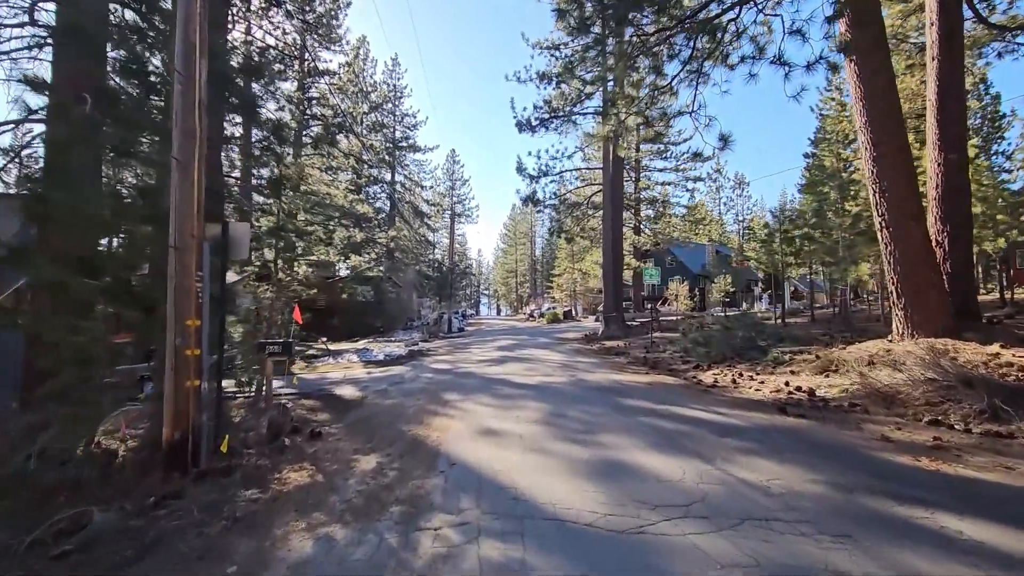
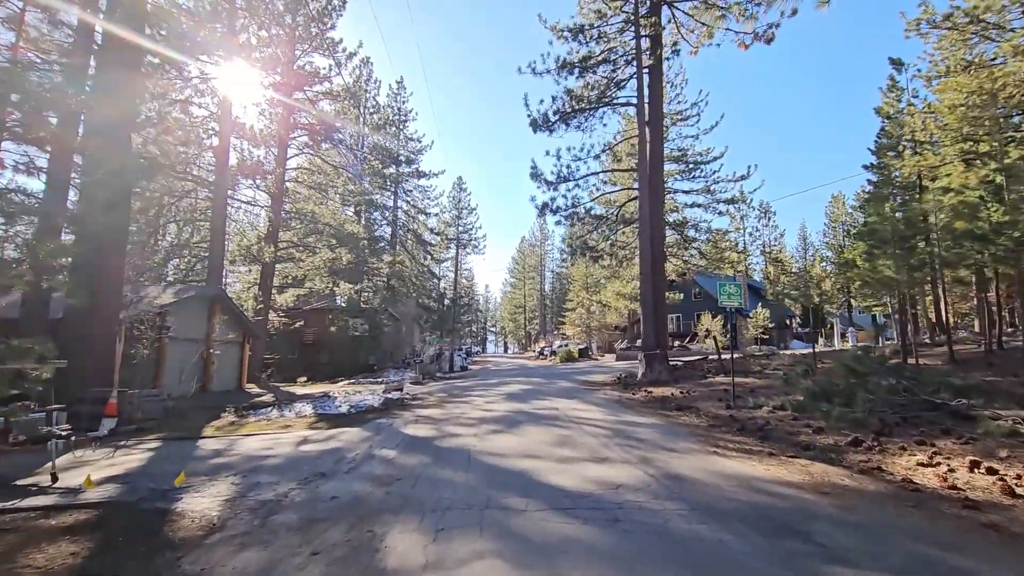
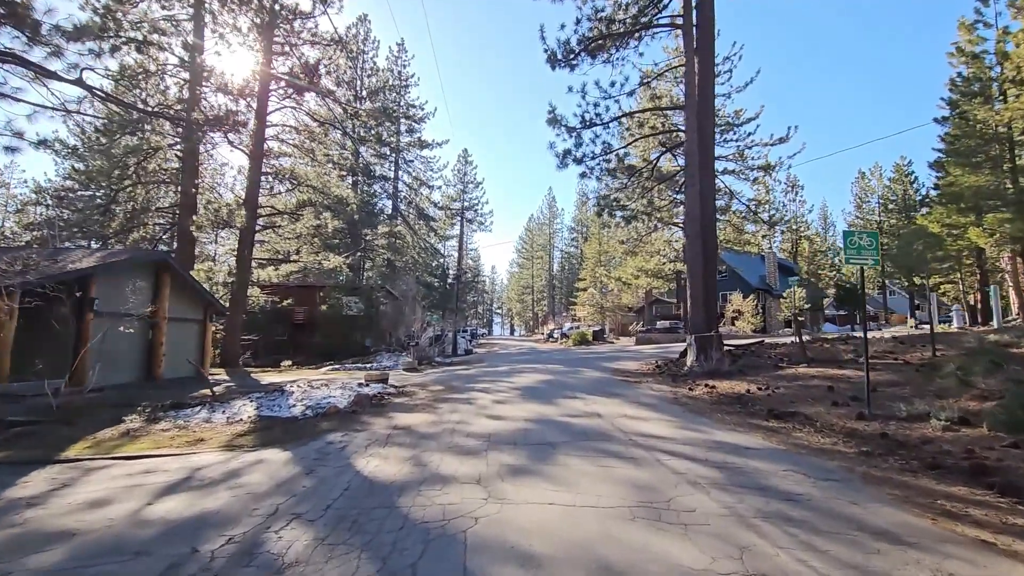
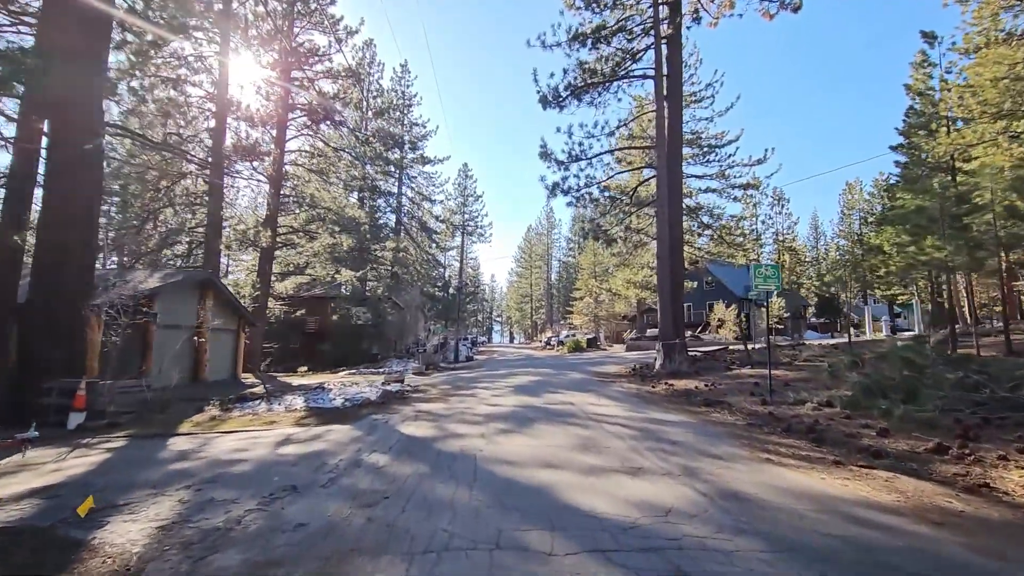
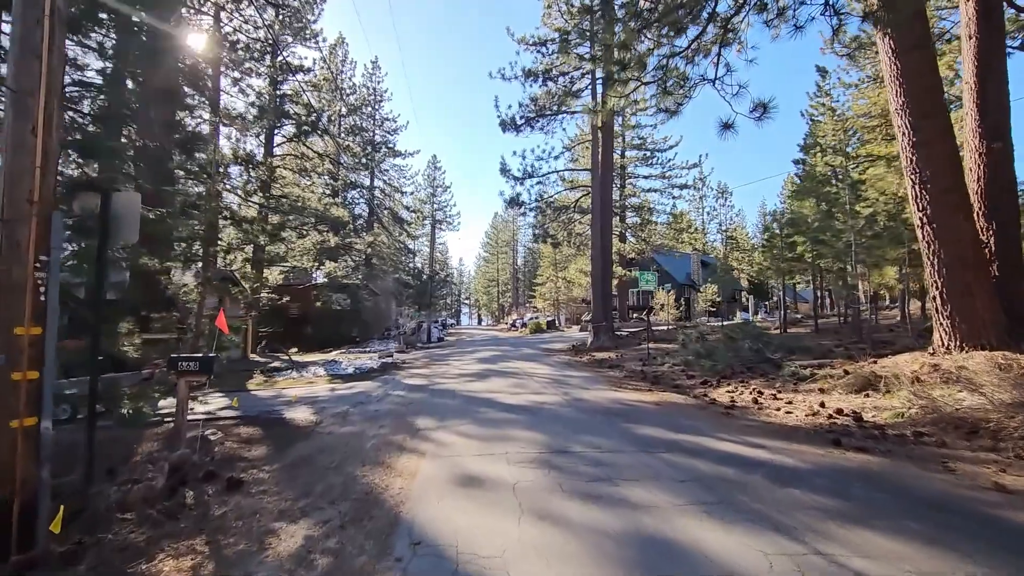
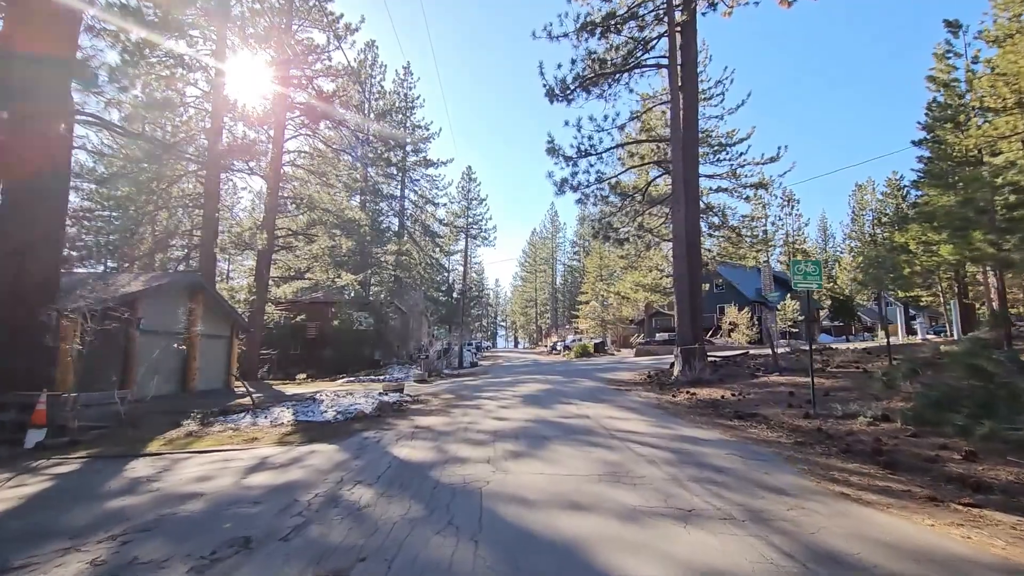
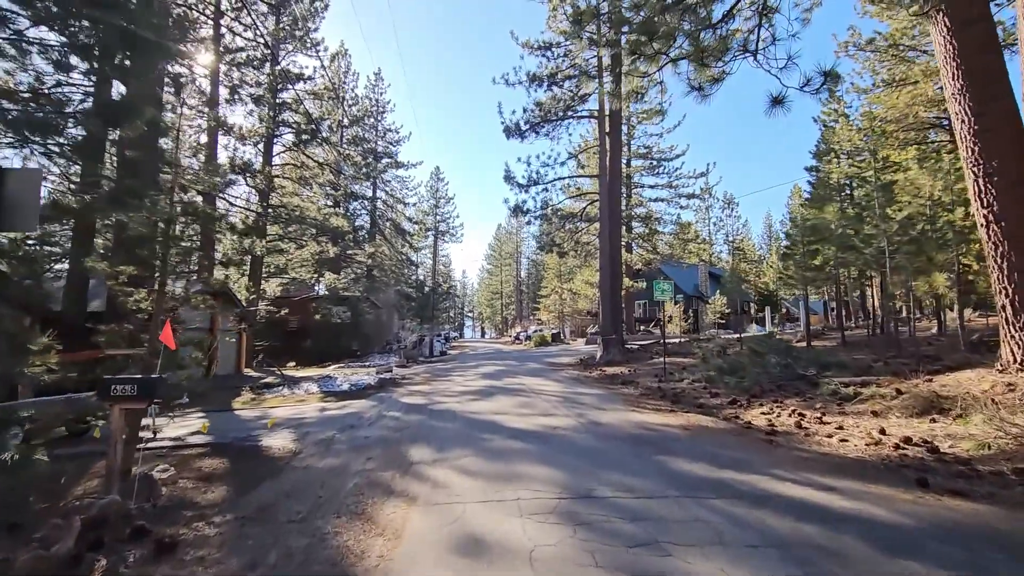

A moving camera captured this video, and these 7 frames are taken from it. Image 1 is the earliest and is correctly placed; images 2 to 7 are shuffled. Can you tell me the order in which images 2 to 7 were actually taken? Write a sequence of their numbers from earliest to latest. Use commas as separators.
5, 7, 2, 4, 6, 3
